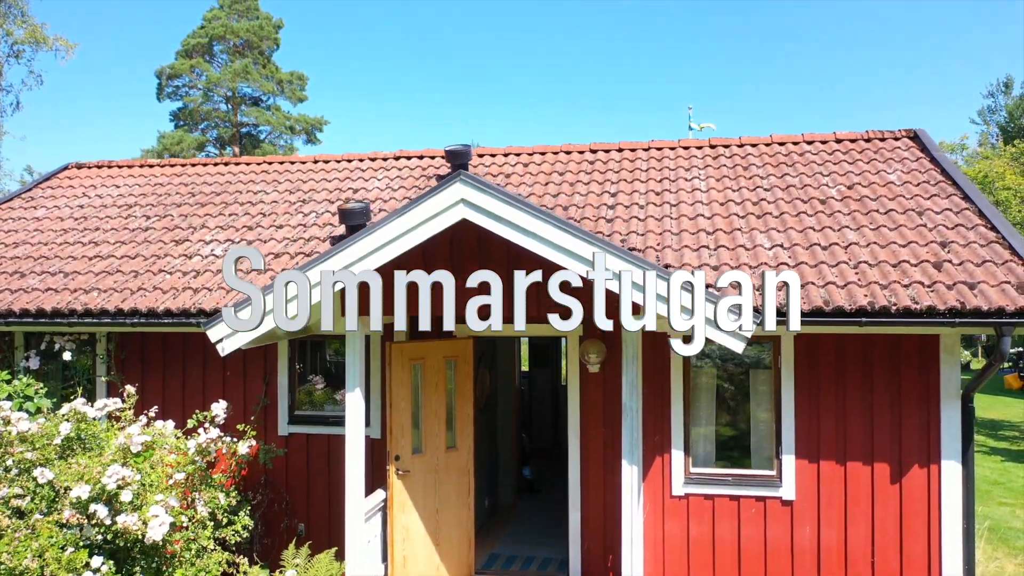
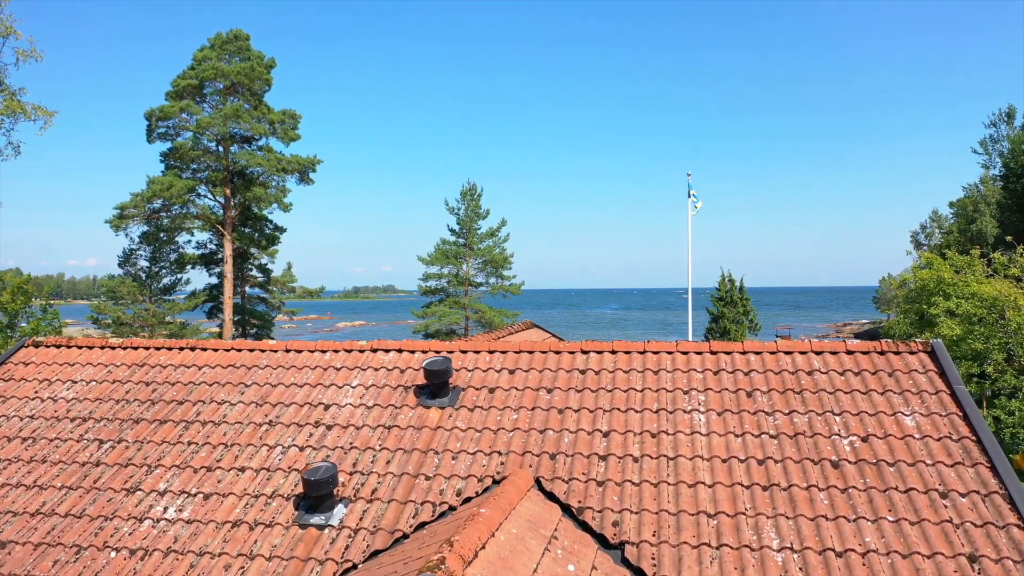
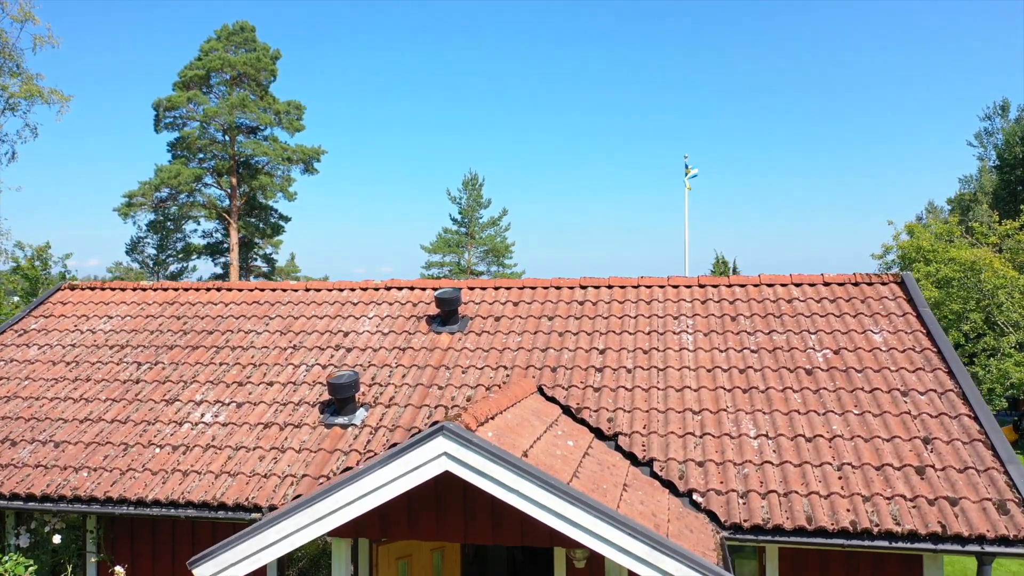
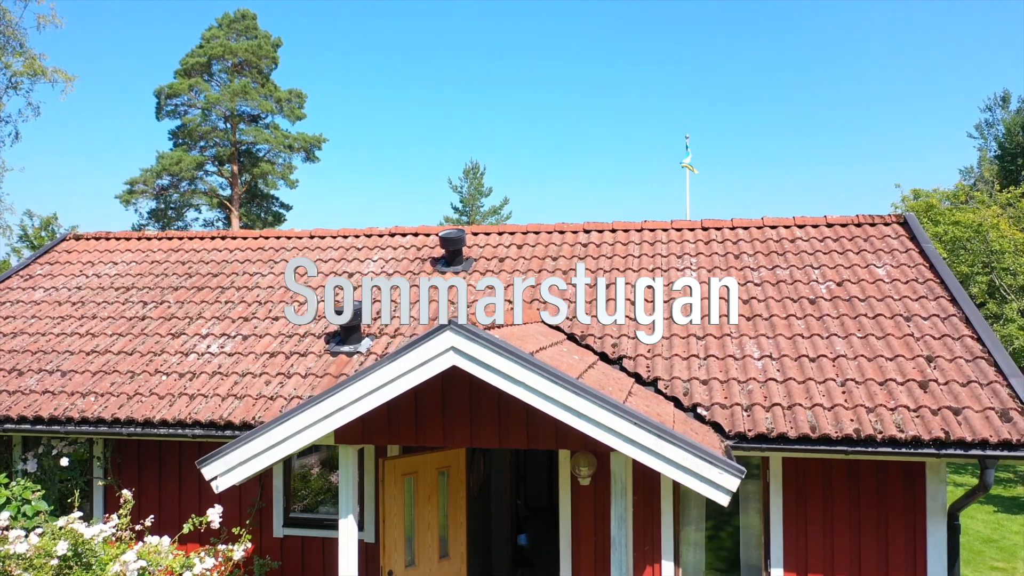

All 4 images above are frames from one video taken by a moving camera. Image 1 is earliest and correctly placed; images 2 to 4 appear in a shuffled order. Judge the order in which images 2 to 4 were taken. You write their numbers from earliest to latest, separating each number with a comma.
4, 3, 2
